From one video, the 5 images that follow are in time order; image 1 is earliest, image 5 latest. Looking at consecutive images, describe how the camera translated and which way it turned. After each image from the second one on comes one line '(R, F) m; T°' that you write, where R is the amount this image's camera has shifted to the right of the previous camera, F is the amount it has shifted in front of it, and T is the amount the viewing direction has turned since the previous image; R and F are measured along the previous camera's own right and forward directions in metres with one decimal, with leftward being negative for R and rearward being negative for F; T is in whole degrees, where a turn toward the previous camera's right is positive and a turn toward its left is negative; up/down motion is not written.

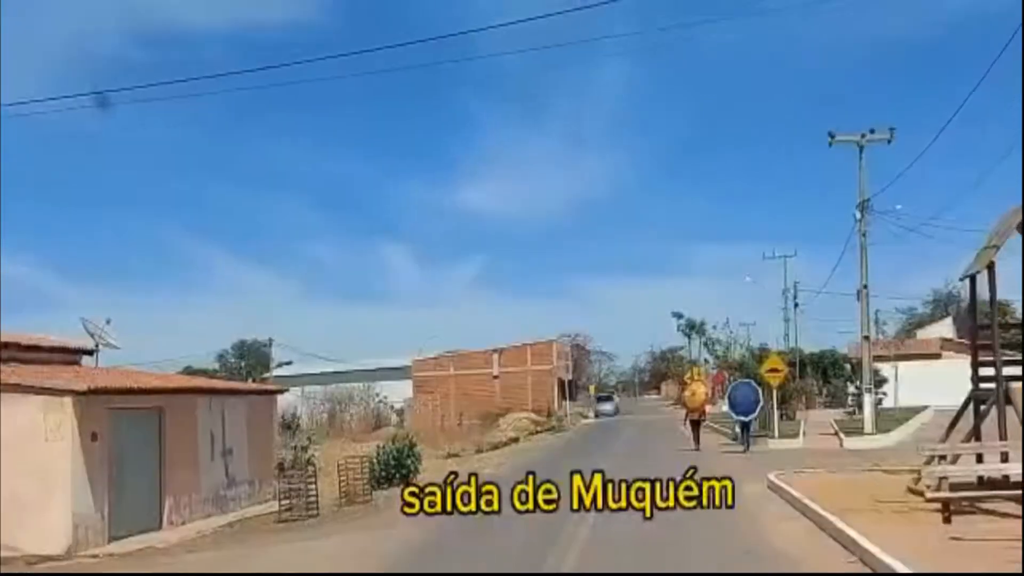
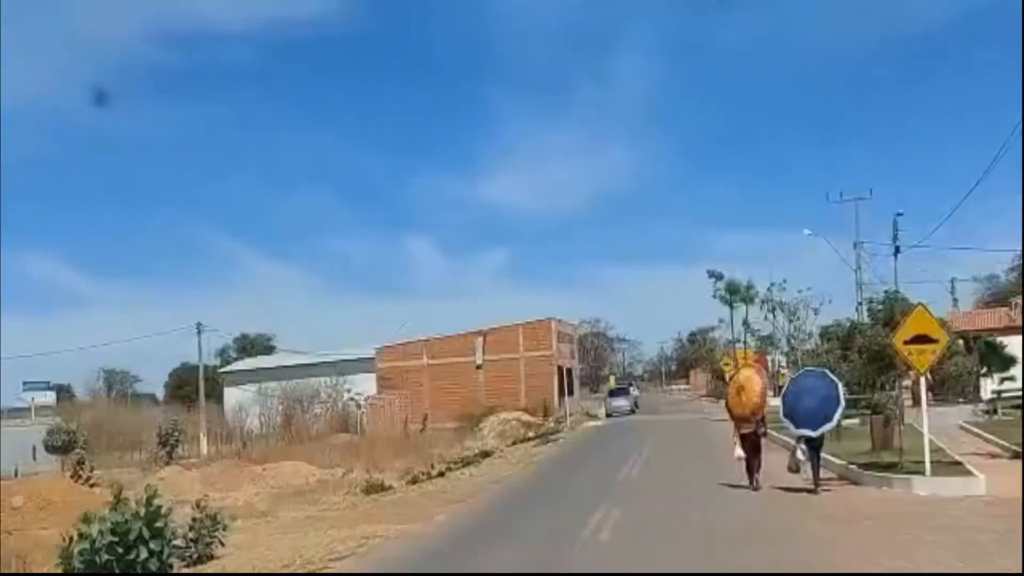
(+1.5, +13.9) m; -1°
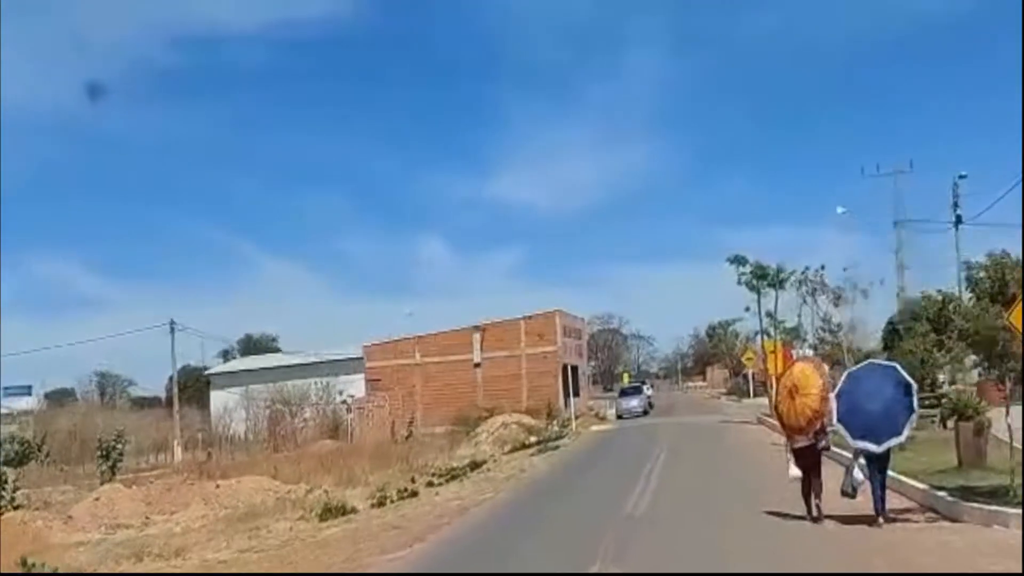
(+0.5, +4.3) m; -1°
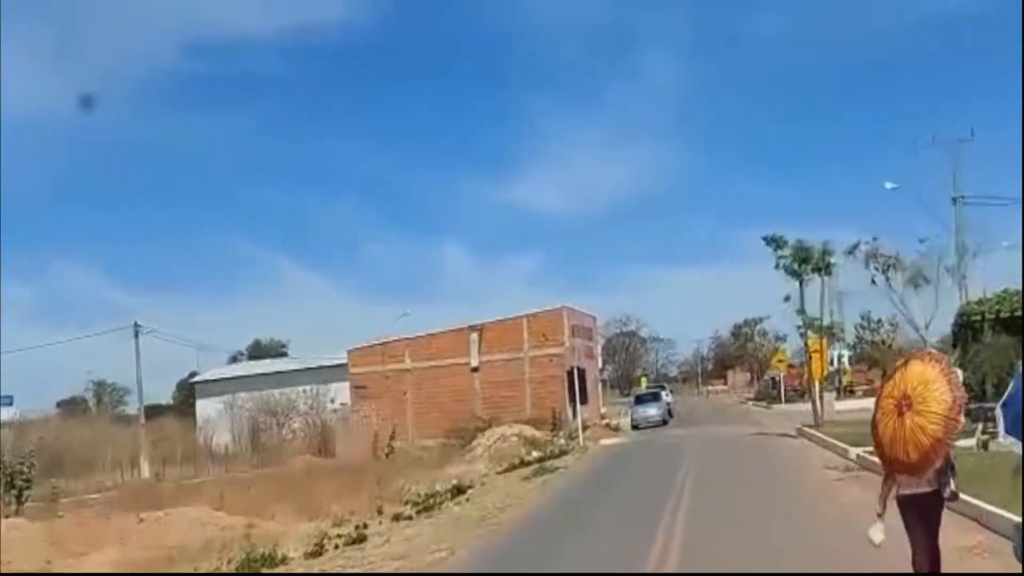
(+0.5, +5.1) m; -1°
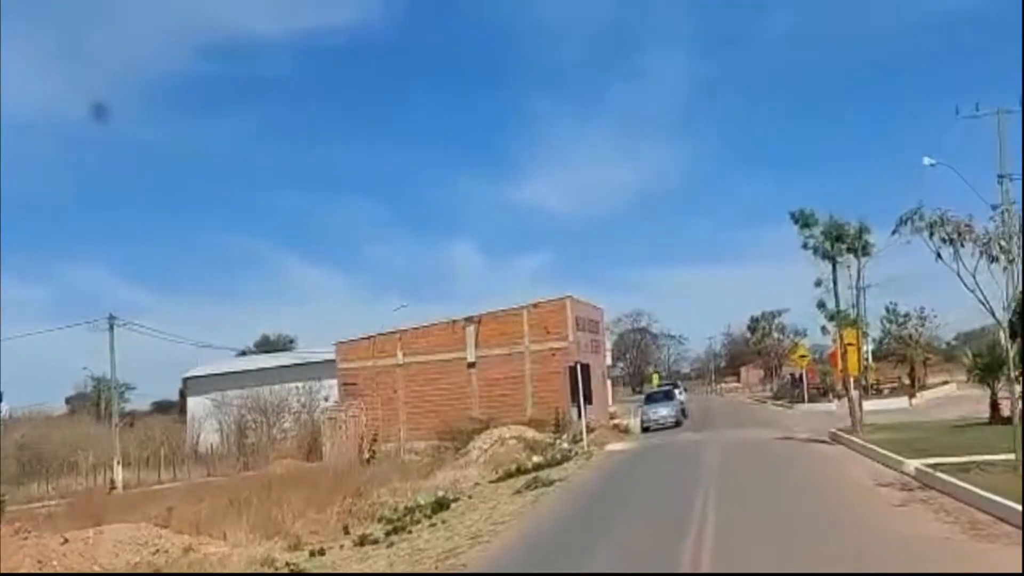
(+0.4, +3.2) m; -1°
